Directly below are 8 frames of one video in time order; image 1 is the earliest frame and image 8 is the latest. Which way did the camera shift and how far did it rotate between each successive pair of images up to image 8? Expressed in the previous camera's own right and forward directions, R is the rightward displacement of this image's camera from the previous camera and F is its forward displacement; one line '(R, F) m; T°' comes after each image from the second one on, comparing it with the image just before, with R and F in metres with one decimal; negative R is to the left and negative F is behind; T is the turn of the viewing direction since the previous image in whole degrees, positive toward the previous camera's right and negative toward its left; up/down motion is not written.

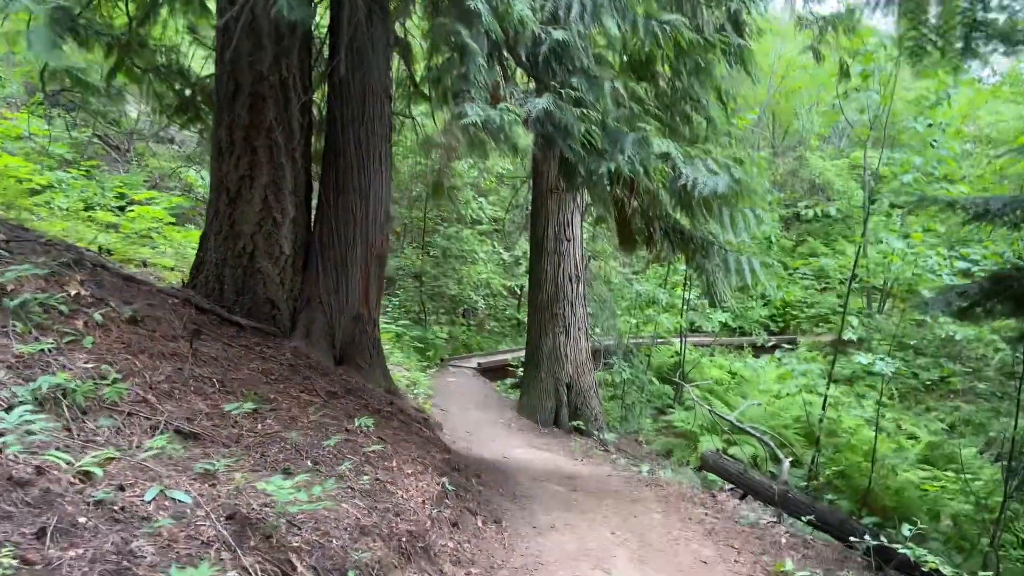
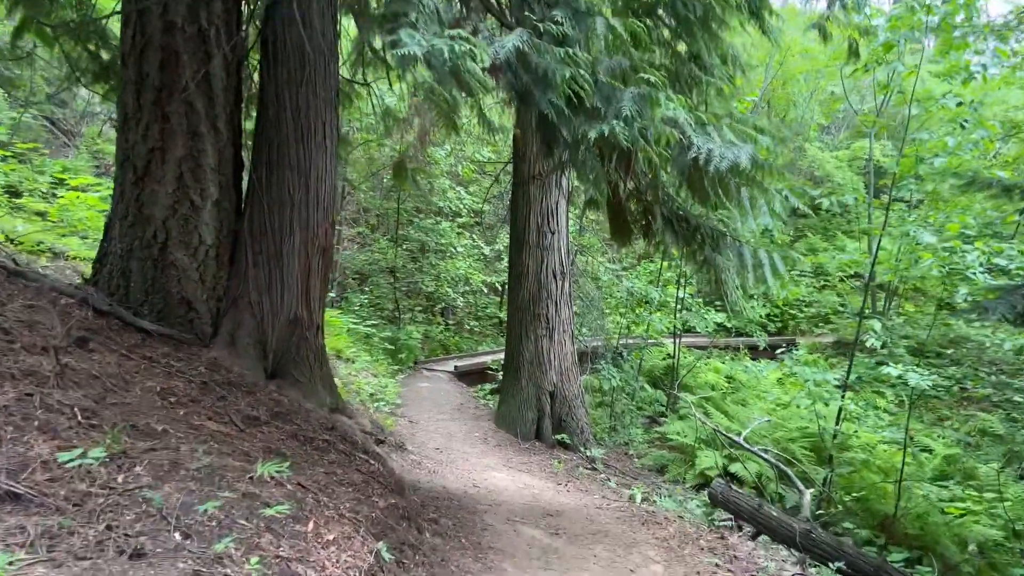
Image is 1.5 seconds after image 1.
(+0.1, +0.9) m; +1°
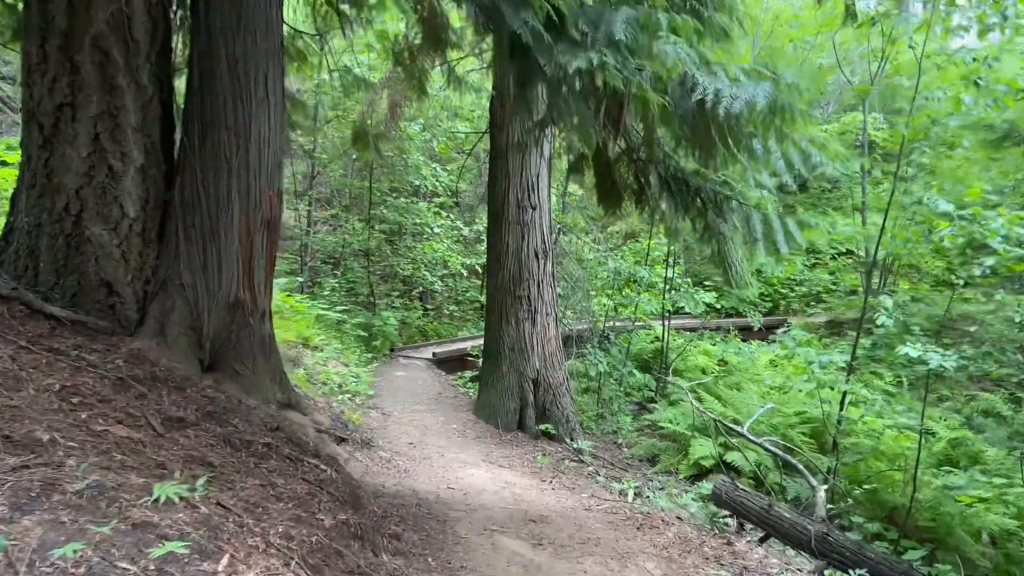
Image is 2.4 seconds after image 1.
(0.0, +0.6) m; +1°
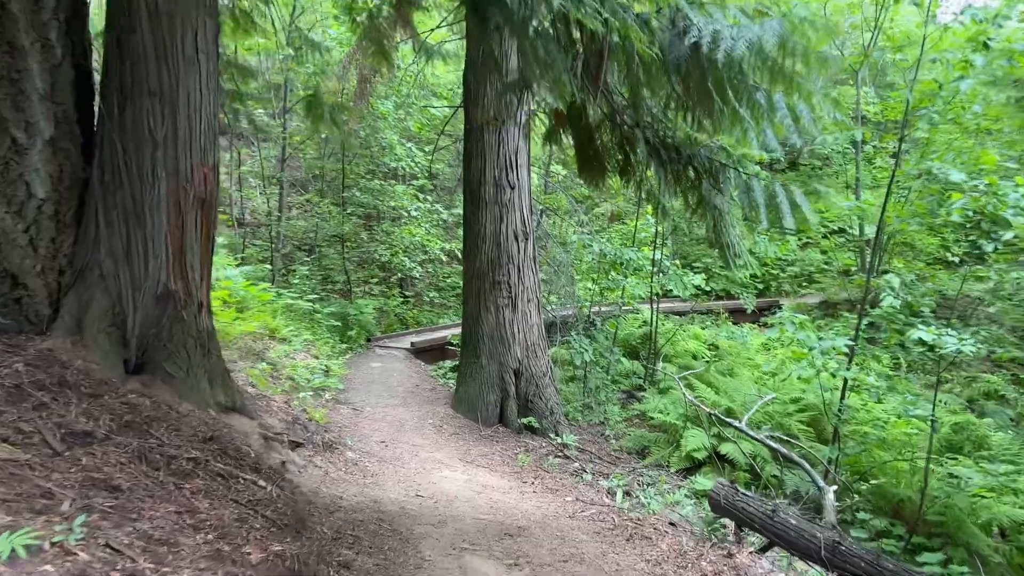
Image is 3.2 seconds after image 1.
(+0.1, +0.5) m; +1°
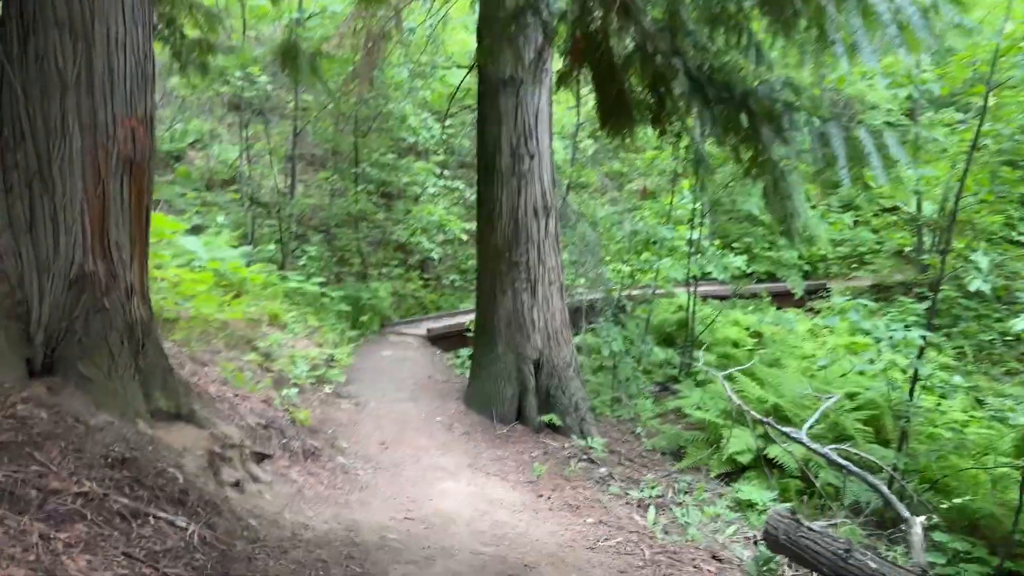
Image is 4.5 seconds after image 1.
(+0.1, +0.7) m; -2°
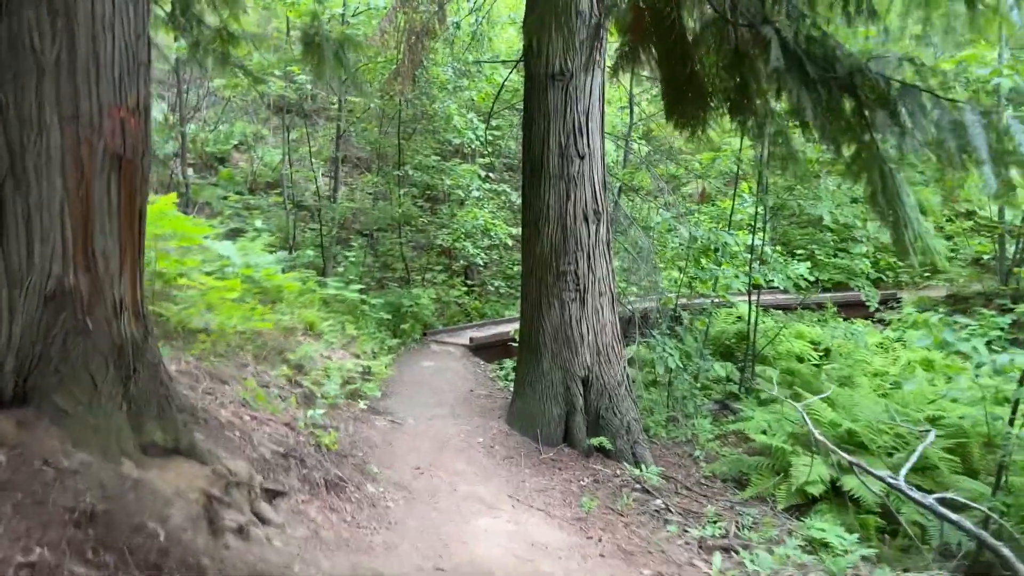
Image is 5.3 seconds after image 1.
(0.0, +0.4) m; -3°
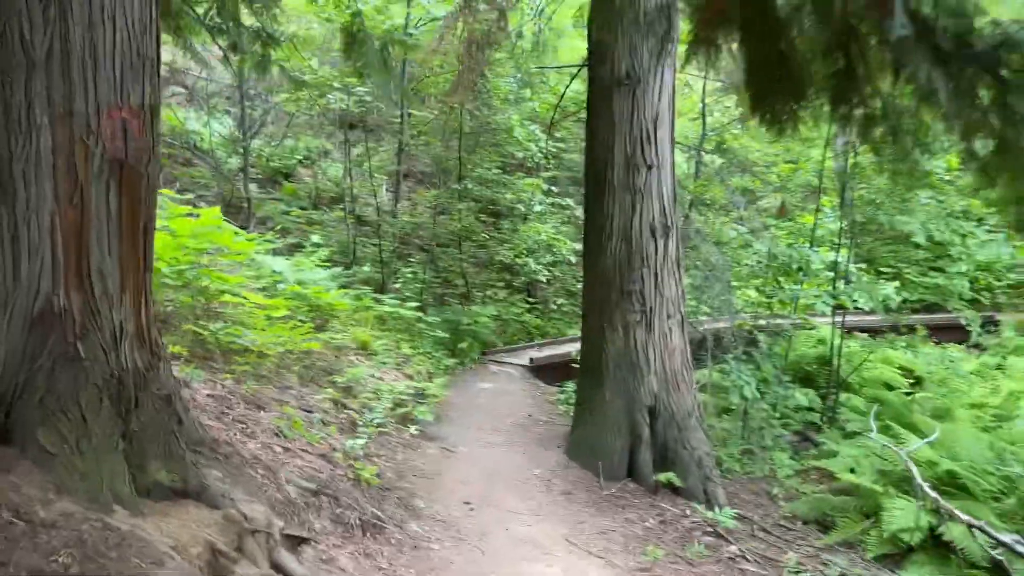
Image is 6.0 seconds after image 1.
(0.0, +0.4) m; -5°
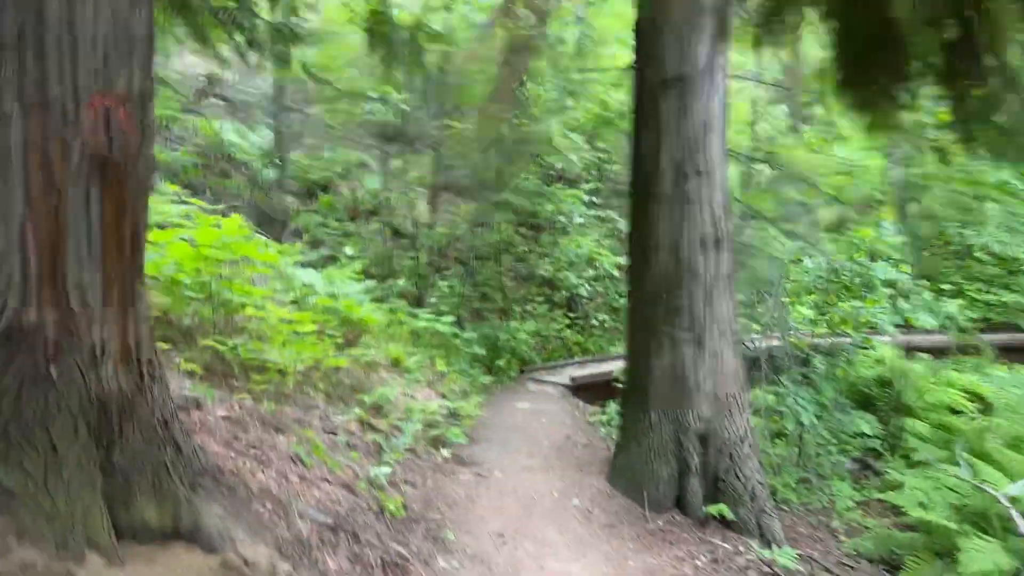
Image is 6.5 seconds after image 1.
(0.0, +0.3) m; -3°
